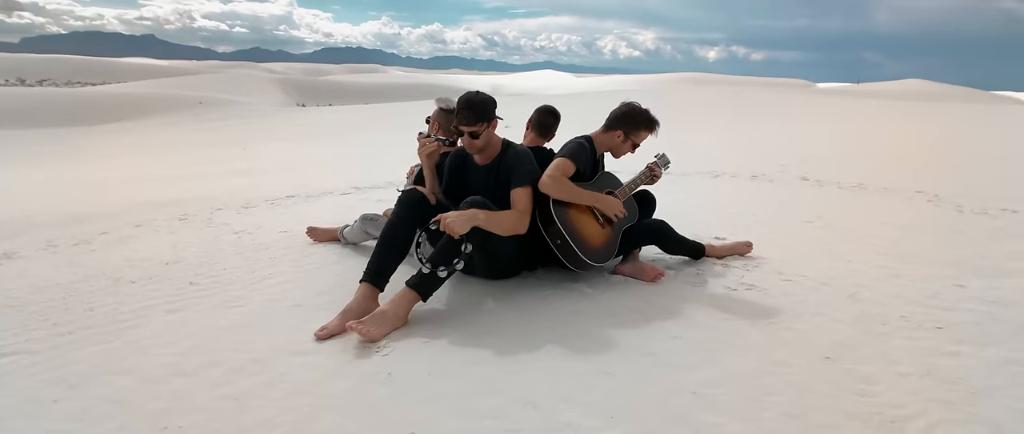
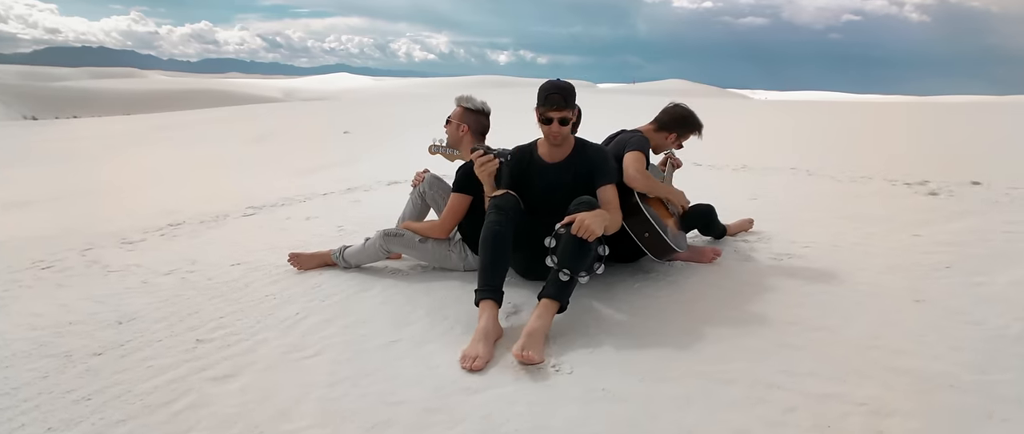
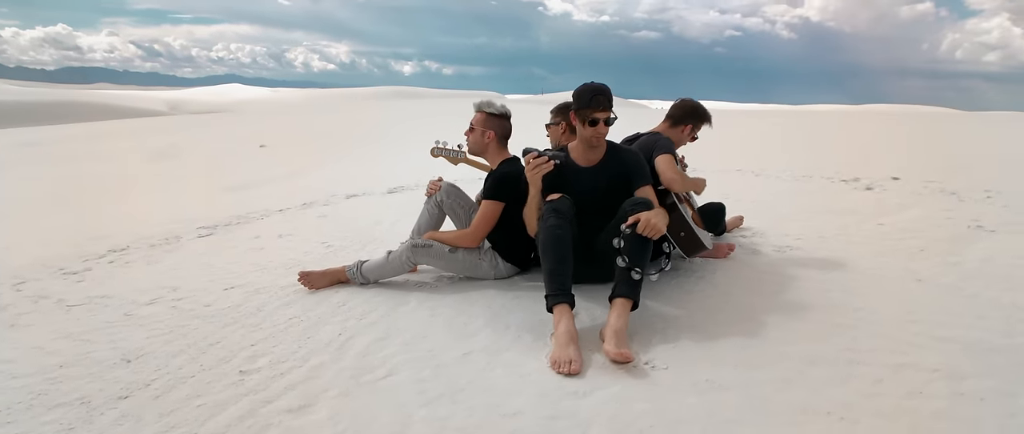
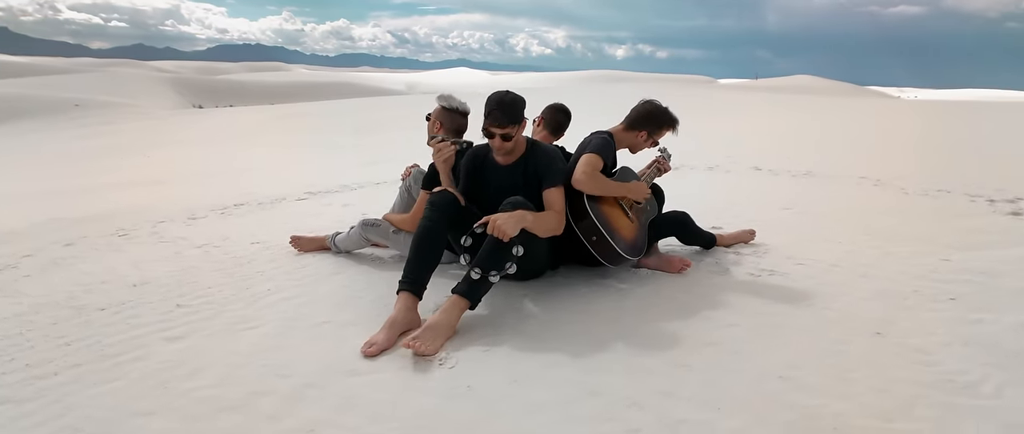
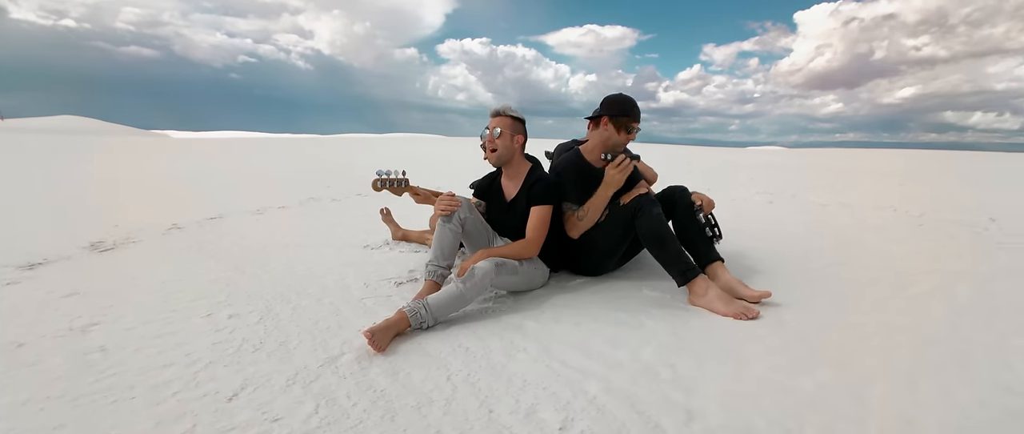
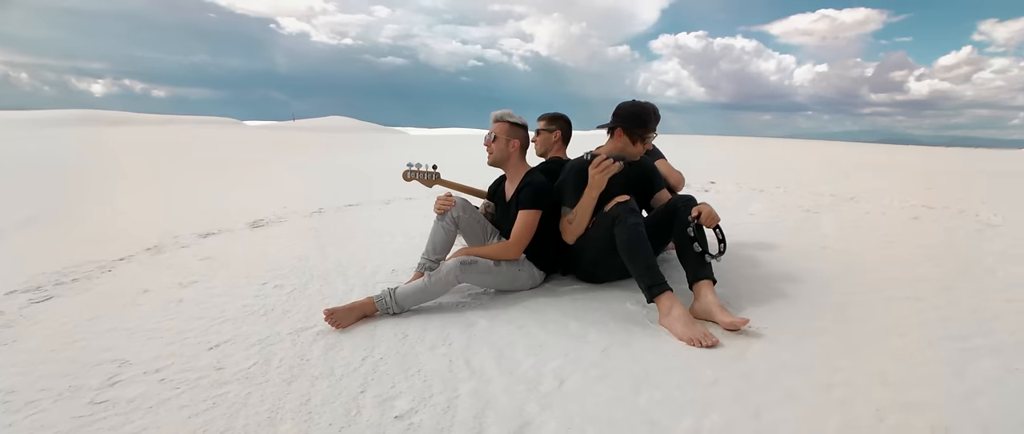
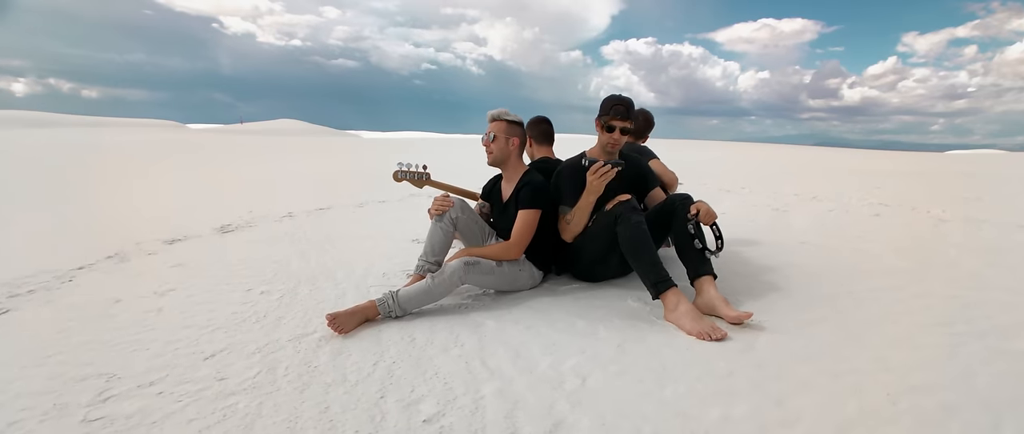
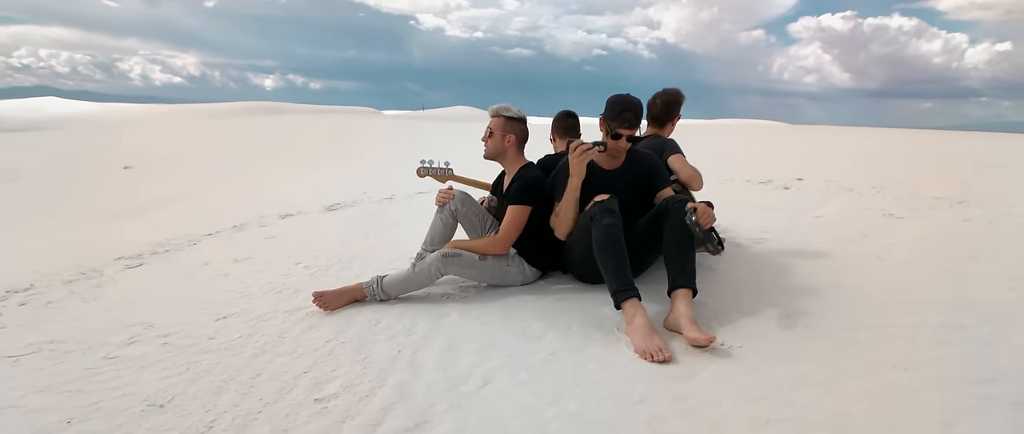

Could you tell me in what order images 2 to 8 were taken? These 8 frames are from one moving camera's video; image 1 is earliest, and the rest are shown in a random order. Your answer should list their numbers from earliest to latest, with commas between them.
4, 2, 3, 8, 6, 7, 5
